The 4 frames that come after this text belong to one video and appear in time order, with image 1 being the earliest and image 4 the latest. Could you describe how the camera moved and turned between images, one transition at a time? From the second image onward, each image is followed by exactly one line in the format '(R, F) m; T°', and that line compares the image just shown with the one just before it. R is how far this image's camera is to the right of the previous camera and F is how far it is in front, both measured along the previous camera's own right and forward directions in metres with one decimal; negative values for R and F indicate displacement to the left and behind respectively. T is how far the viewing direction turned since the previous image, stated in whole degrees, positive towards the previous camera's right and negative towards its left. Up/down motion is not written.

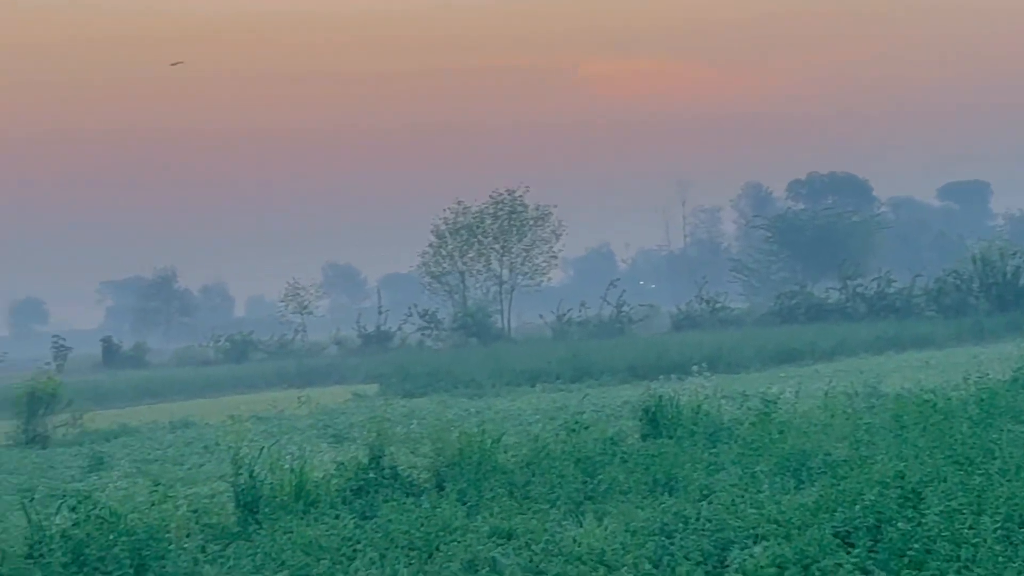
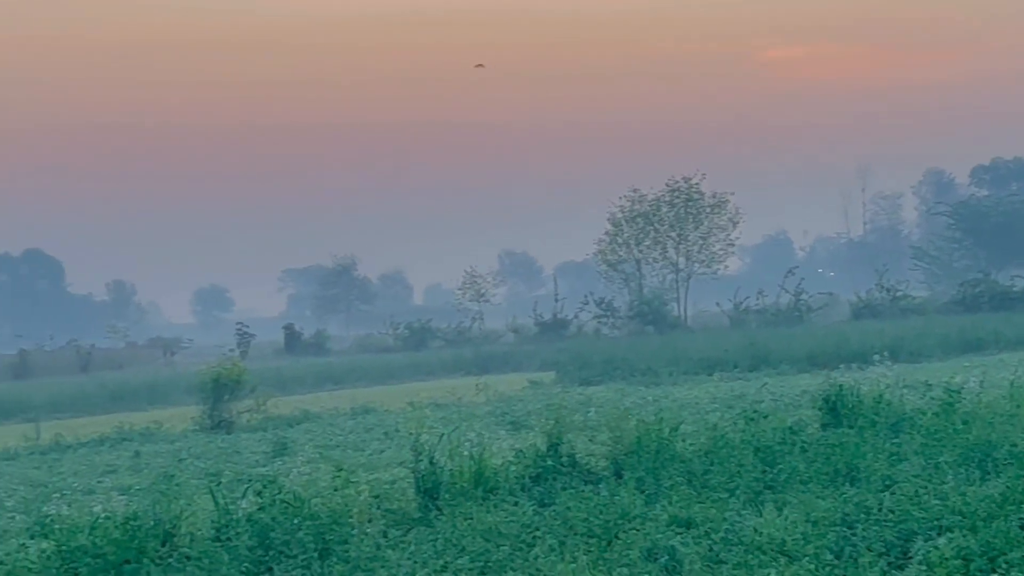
(-0.3, 0.0) m; -5°
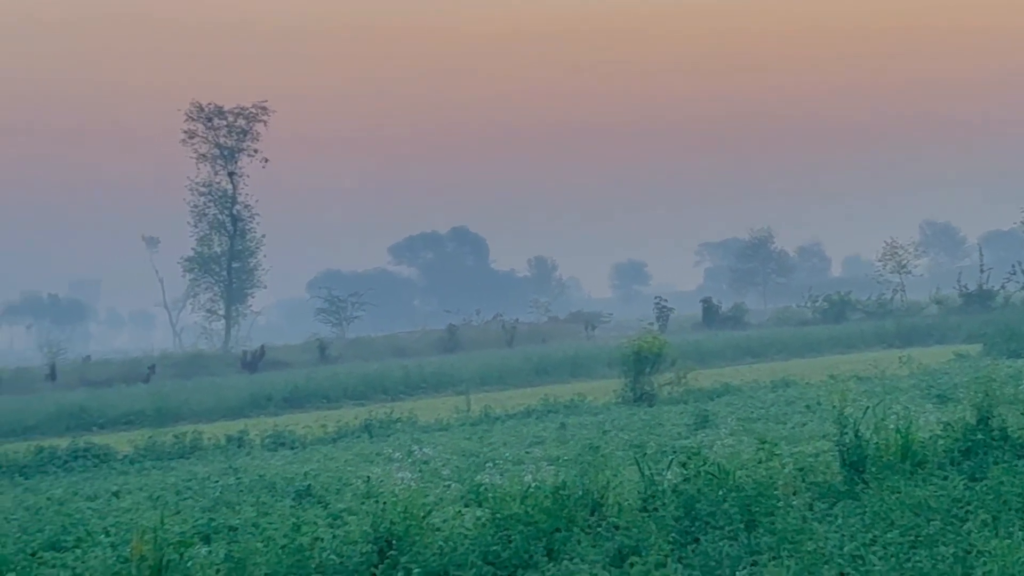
(-0.6, -0.1) m; -12°
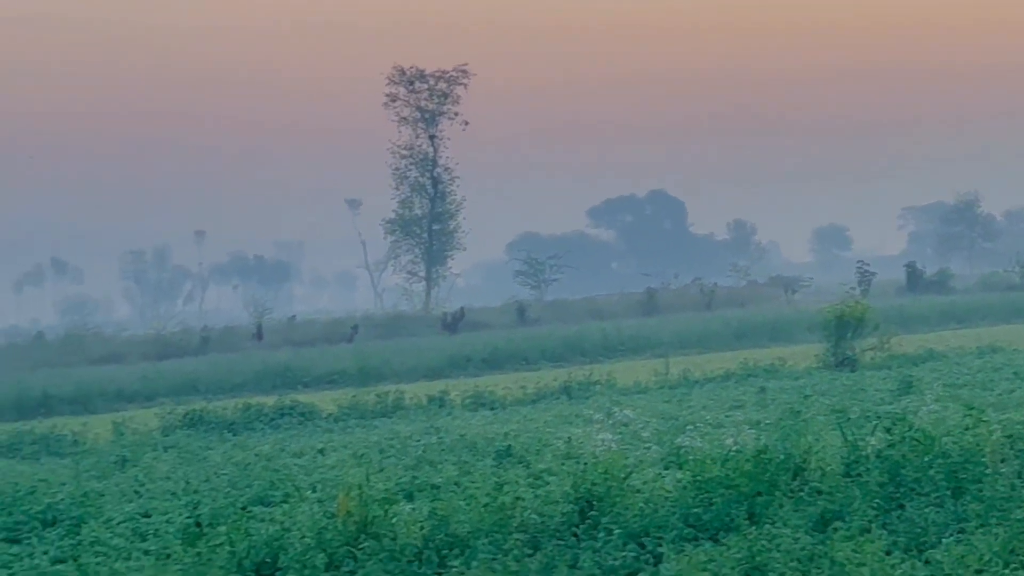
(-0.4, 0.0) m; -5°
